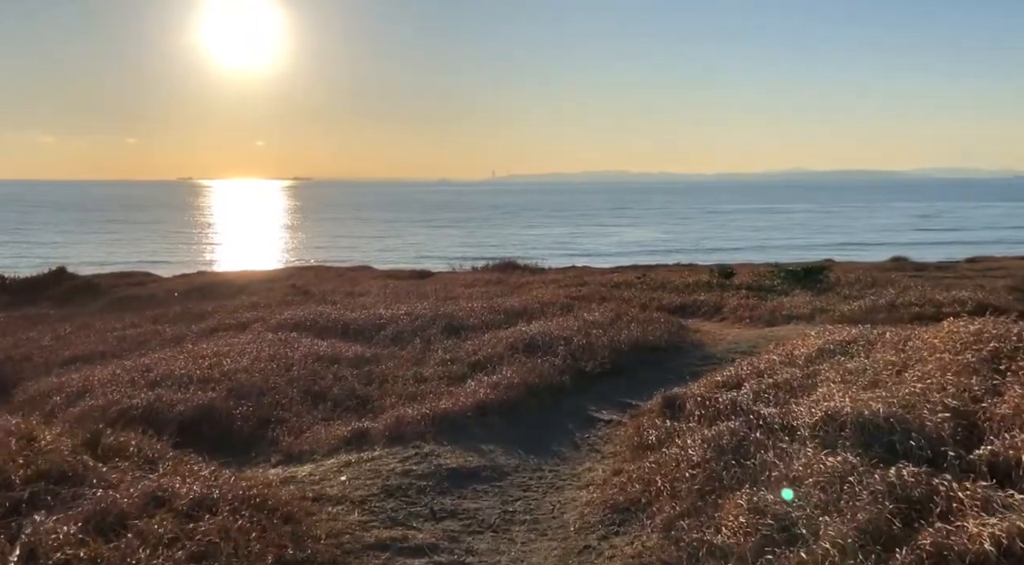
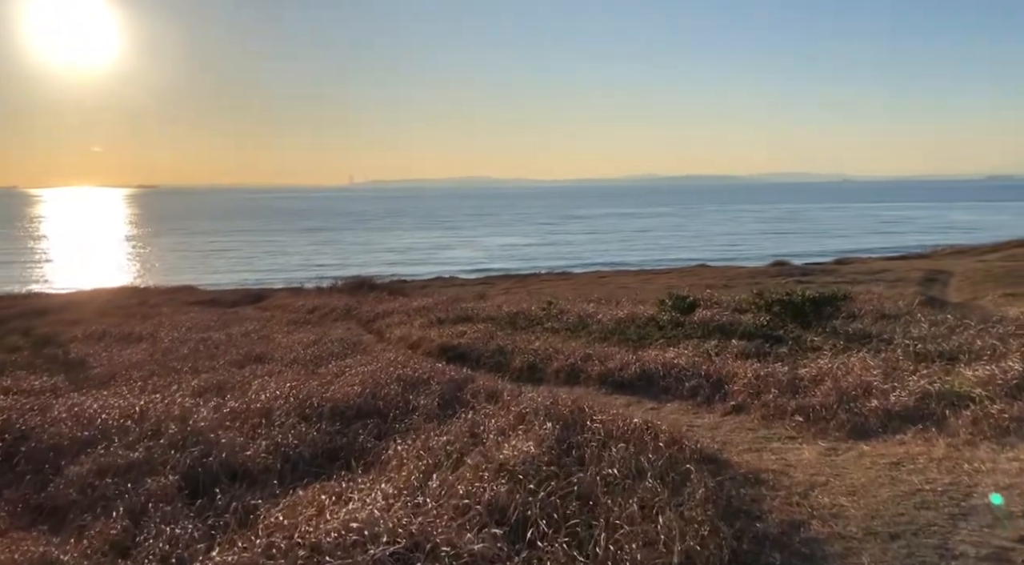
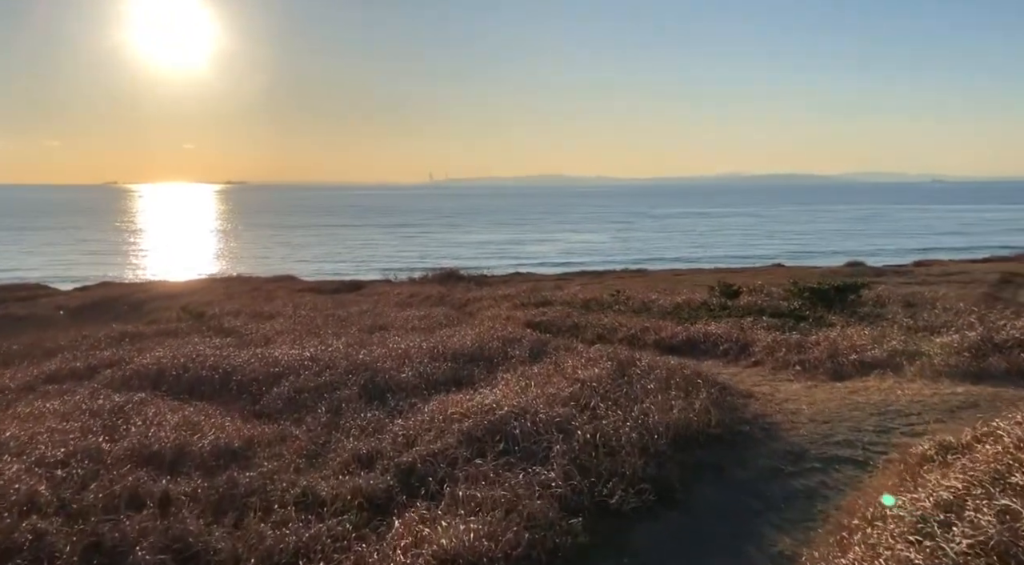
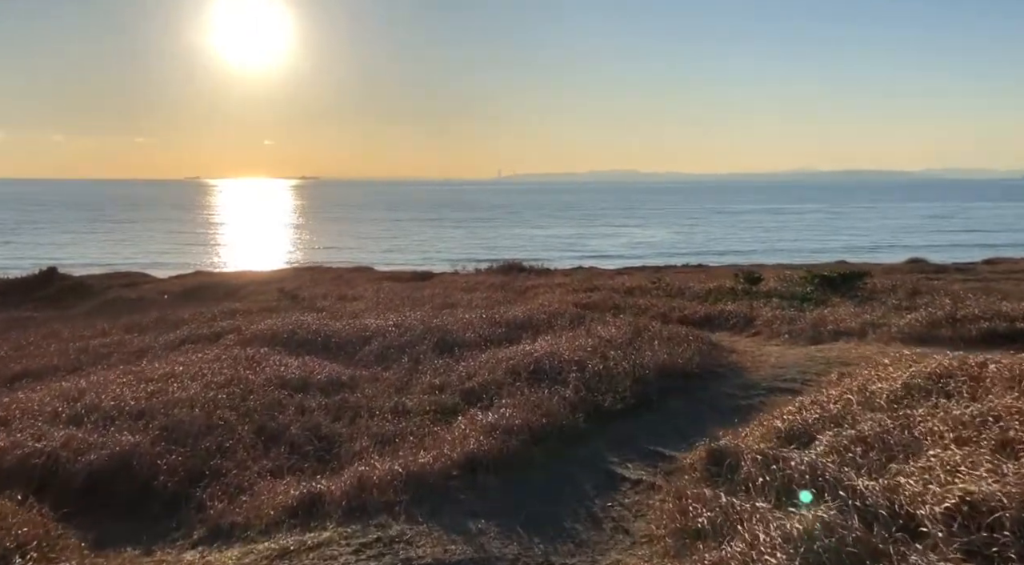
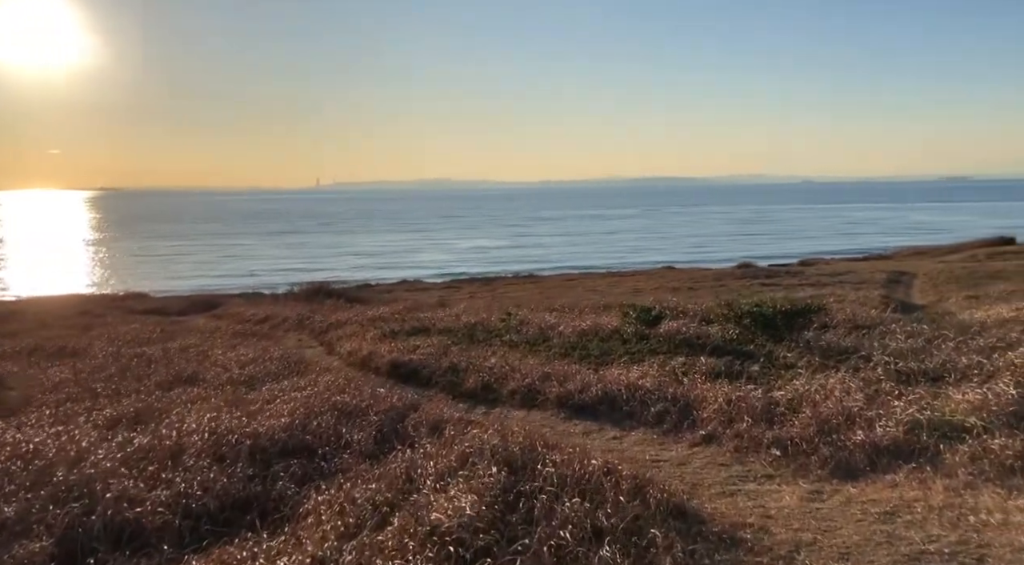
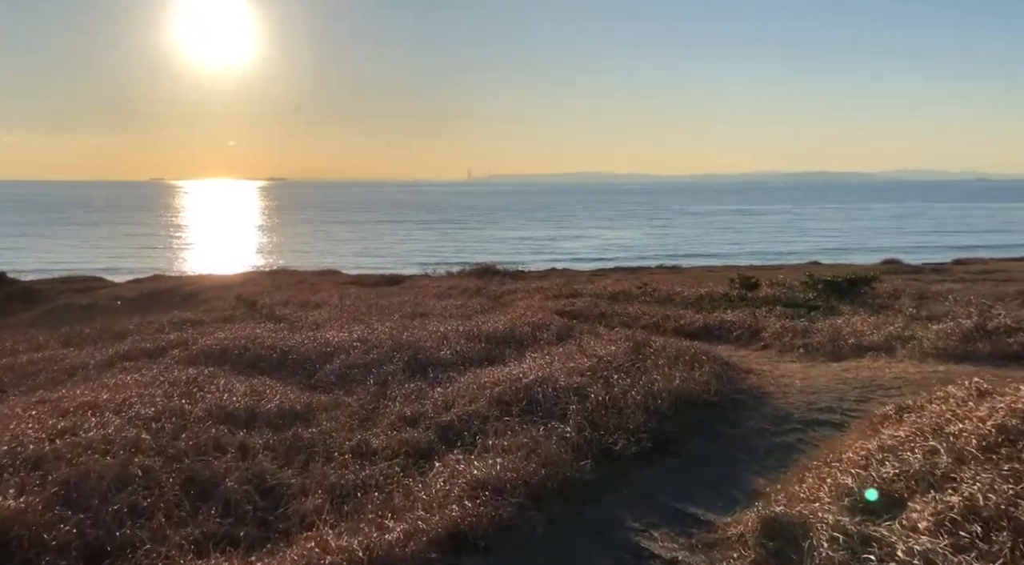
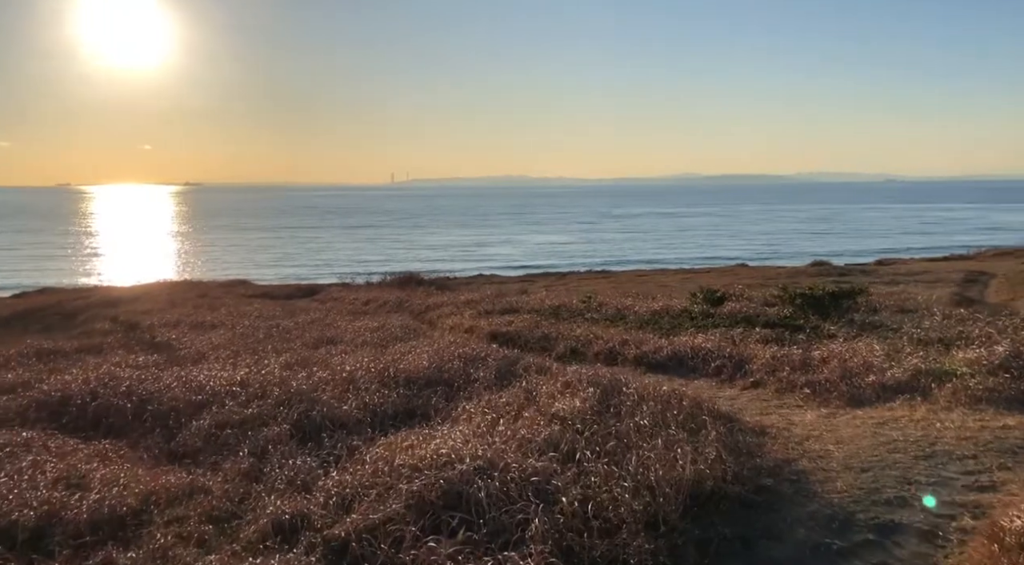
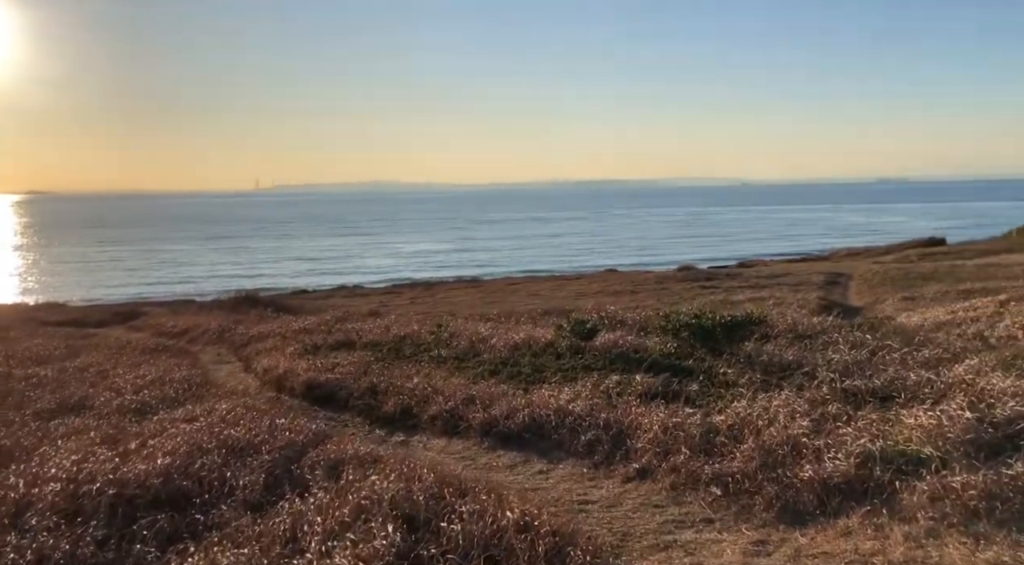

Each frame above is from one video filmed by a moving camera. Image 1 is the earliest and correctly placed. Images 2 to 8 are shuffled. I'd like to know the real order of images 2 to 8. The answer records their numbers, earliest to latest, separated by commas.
4, 6, 3, 7, 2, 5, 8
